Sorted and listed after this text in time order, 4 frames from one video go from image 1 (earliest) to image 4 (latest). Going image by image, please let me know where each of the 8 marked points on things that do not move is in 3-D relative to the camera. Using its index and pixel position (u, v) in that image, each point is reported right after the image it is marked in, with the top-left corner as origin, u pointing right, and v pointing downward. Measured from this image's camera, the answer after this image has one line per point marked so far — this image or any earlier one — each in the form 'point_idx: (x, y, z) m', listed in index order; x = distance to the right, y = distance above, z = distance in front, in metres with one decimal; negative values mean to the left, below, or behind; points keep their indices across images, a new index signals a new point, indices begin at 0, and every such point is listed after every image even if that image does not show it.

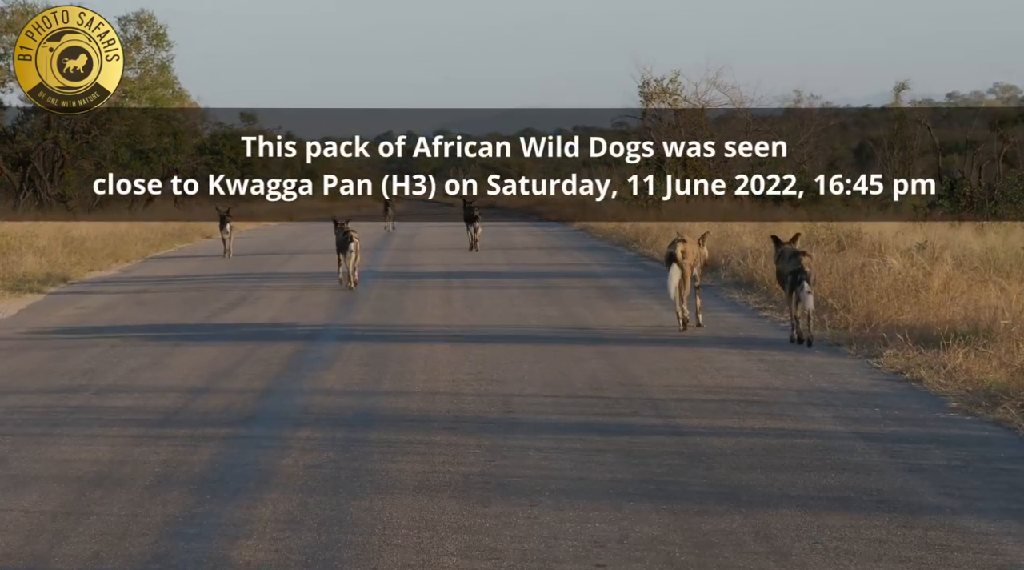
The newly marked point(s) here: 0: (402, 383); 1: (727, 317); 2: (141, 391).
0: (-0.9, -0.8, +14.0) m
1: (+2.3, -0.4, +19.1) m
2: (-3.0, -0.9, +14.3) m
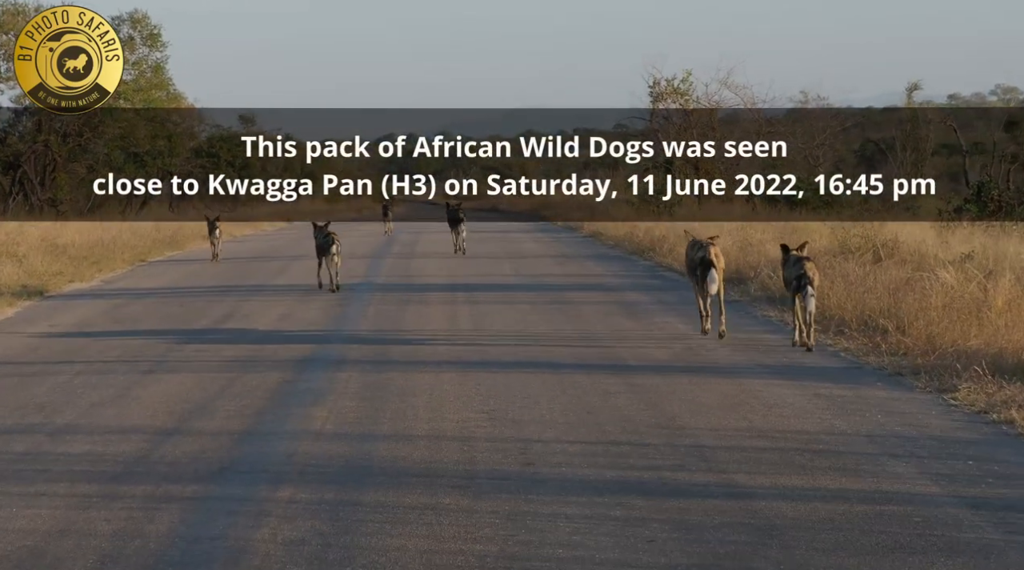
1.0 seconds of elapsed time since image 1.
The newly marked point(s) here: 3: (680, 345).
0: (-0.8, -1.0, +12.1) m
1: (+2.5, -0.5, +17.1) m
2: (-2.9, -1.0, +12.3) m
3: (+1.6, -0.6, +16.7) m
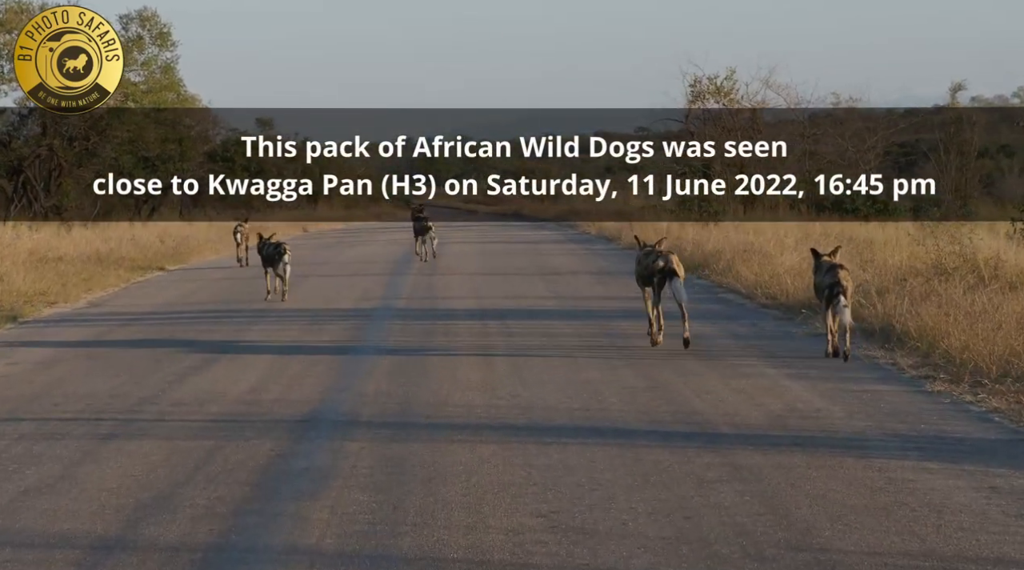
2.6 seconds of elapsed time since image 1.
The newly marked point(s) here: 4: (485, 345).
0: (-0.4, -1.3, +8.7) m
1: (+2.9, -0.8, +13.7) m
2: (-2.5, -1.3, +8.9) m
3: (+2.0, -0.9, +13.3) m
4: (-0.3, -0.6, +18.5) m
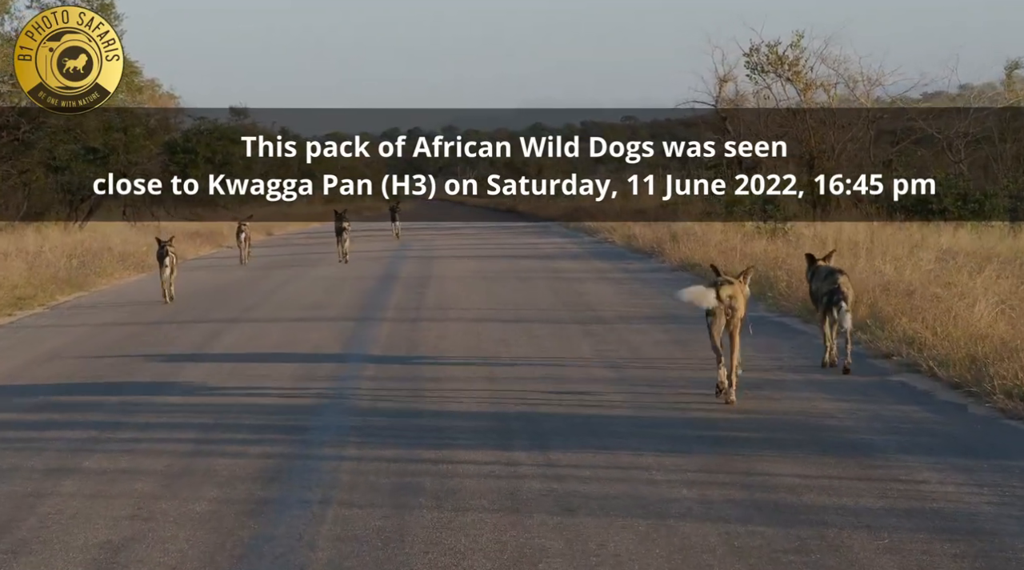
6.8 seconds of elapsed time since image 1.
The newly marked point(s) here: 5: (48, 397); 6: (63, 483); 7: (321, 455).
0: (0.0, -2.0, -1.0) m
1: (+3.2, -1.5, +4.1) m
2: (-2.1, -2.1, -0.7) m
3: (+2.4, -1.6, +3.6) m
4: (+0.1, -1.3, +8.8) m
5: (-4.2, -1.0, +15.2) m
6: (-2.8, -1.3, +10.9) m
7: (-1.2, -1.1, +11.5) m
